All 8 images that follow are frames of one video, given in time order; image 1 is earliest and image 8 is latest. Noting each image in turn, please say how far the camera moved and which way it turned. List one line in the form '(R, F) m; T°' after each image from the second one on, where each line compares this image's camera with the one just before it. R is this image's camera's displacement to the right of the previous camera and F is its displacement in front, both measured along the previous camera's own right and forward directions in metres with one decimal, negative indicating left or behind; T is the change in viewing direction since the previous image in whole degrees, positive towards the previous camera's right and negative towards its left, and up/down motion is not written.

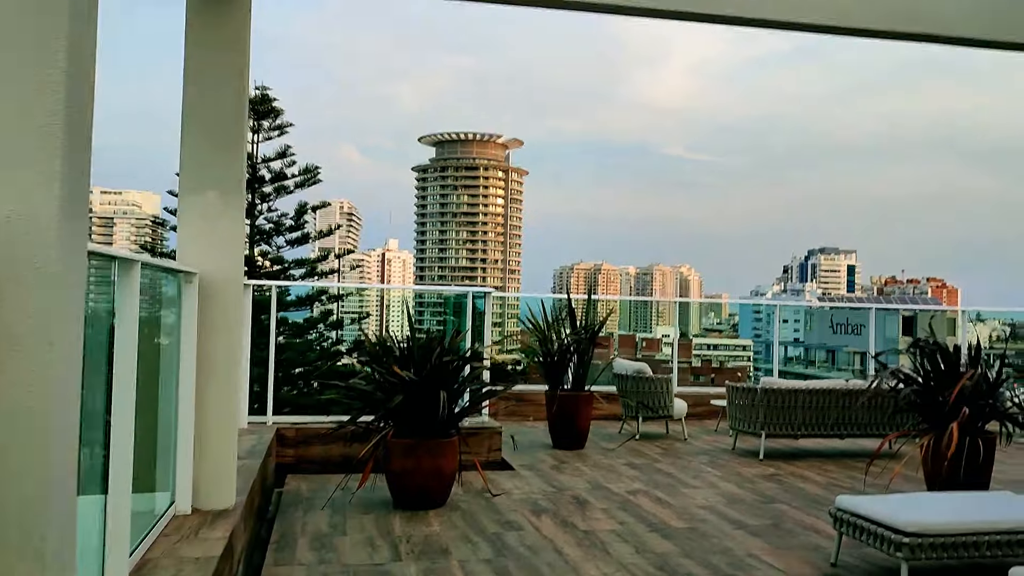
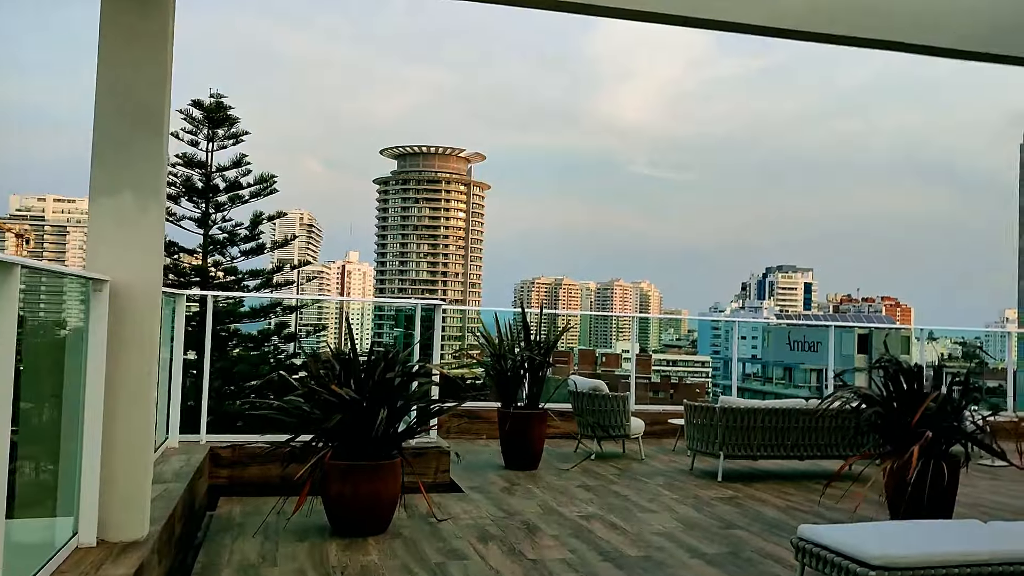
(+0.1, +0.2) m; +3°
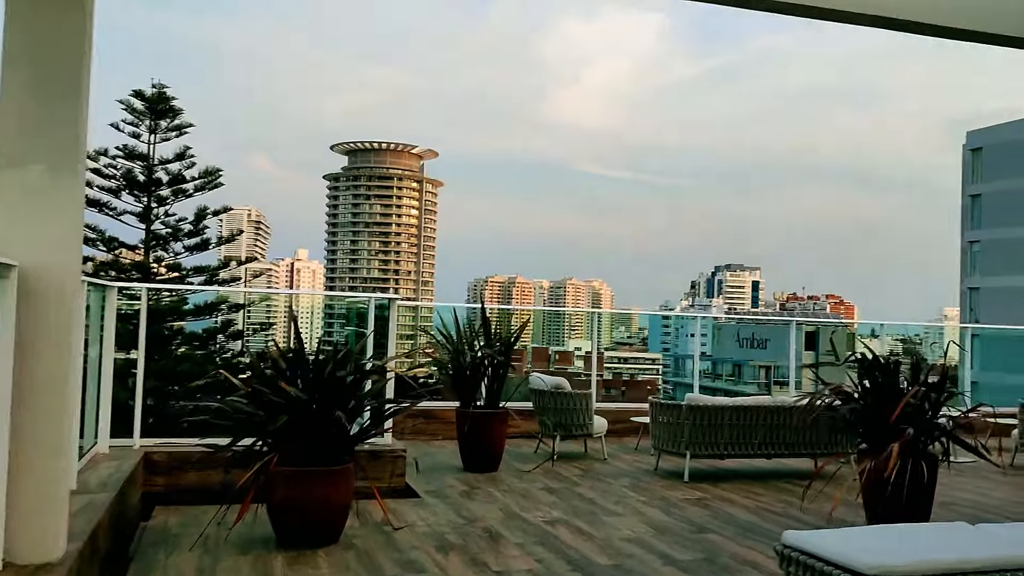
(0.0, +0.3) m; +3°
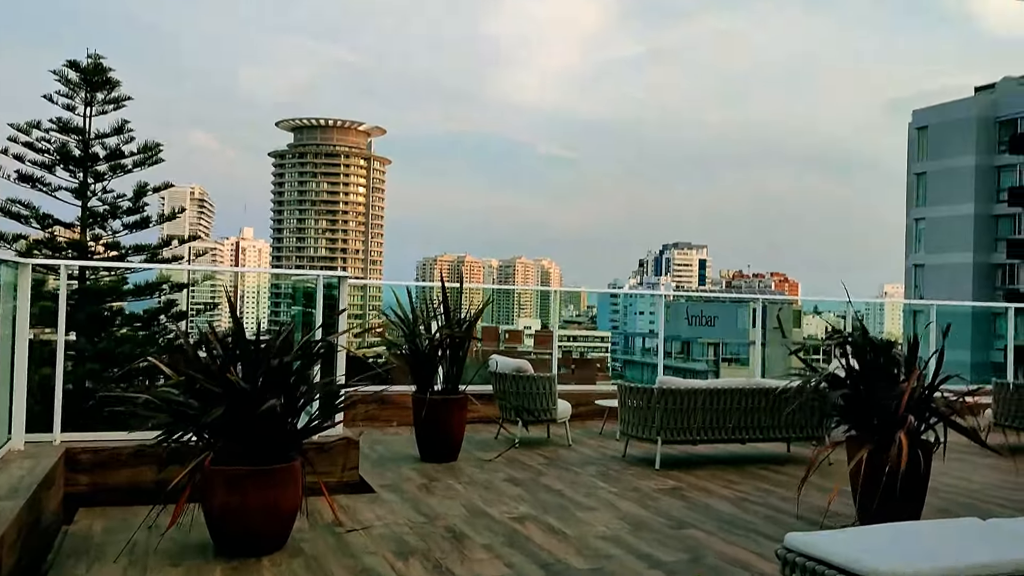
(-0.1, +0.4) m; +3°
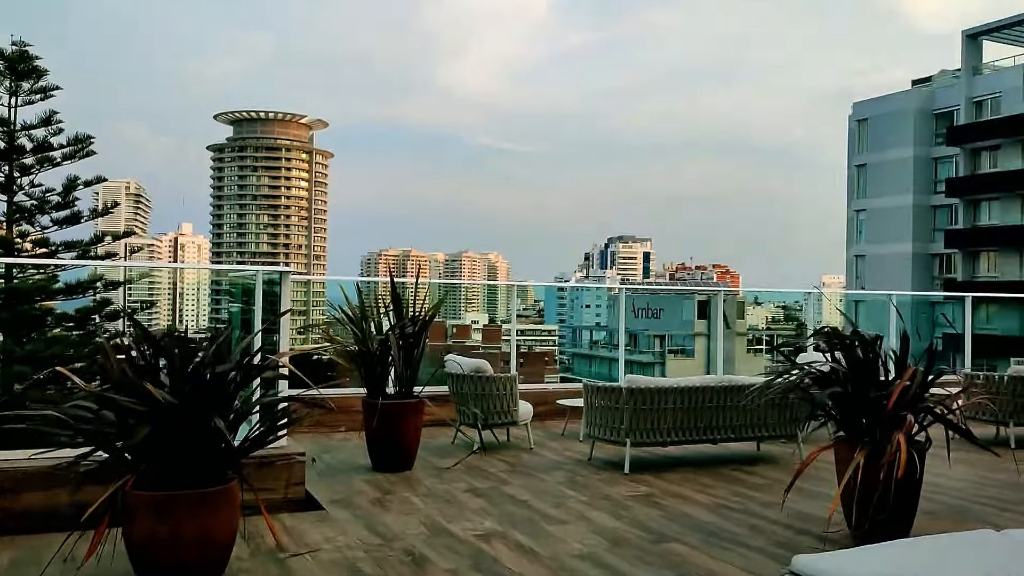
(-0.1, +0.3) m; +4°
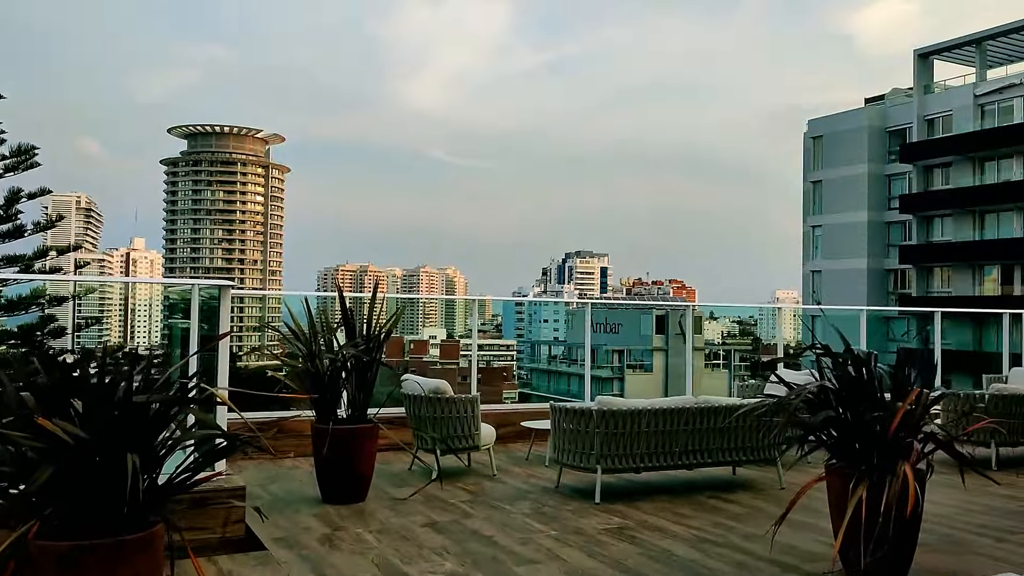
(0.0, +0.3) m; +3°
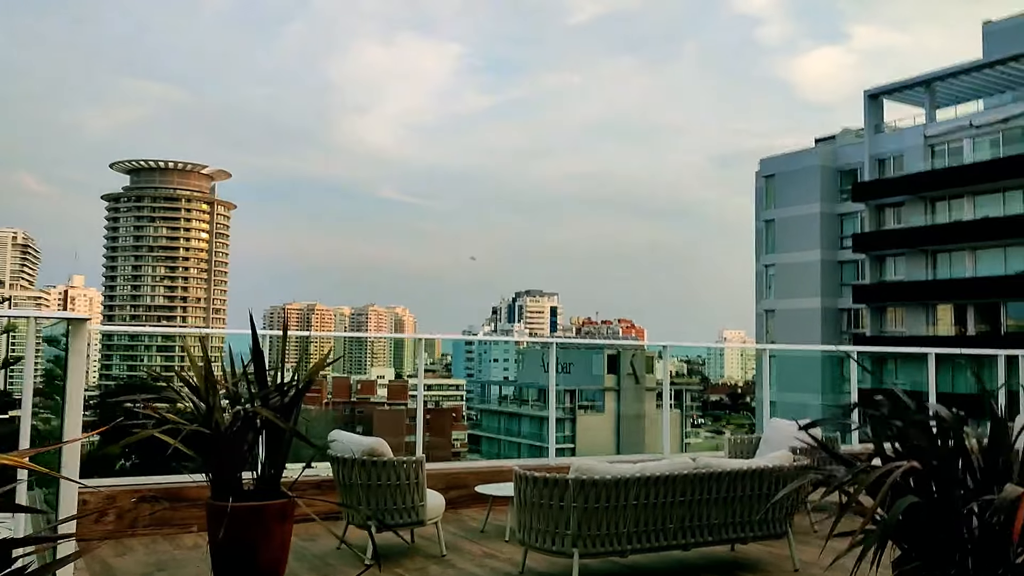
(0.0, +0.9) m; +3°
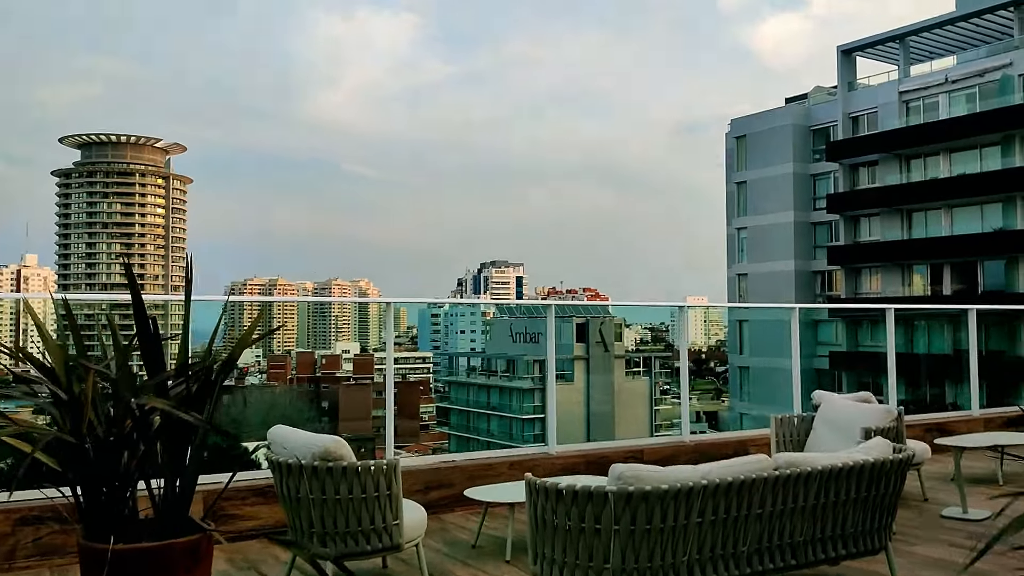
(-0.1, +1.0) m; +2°
